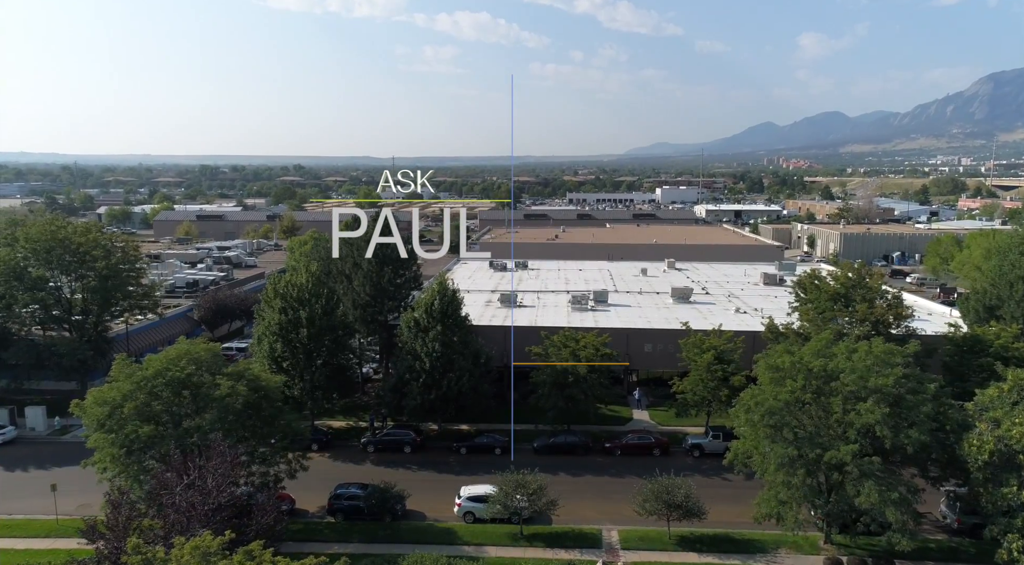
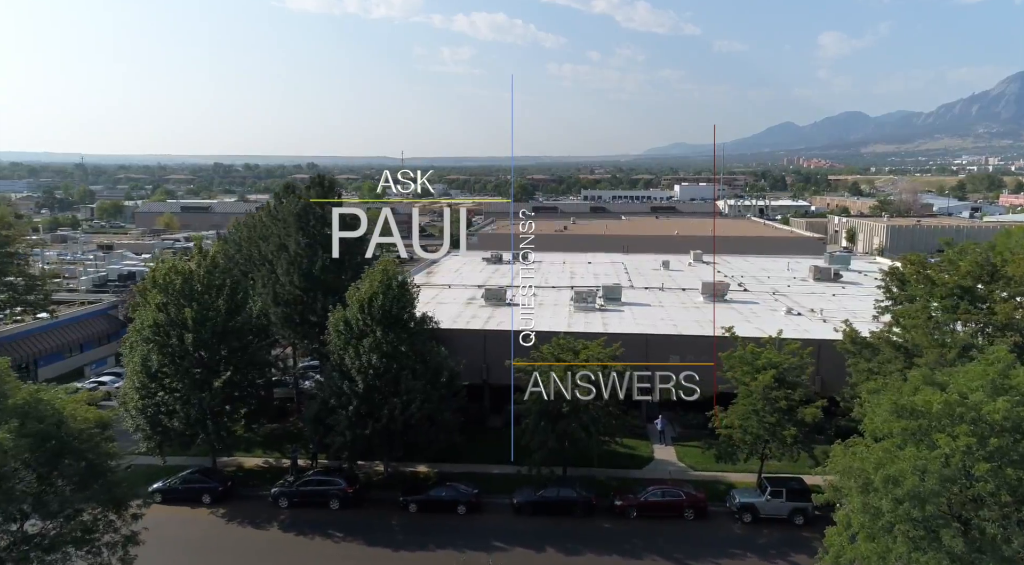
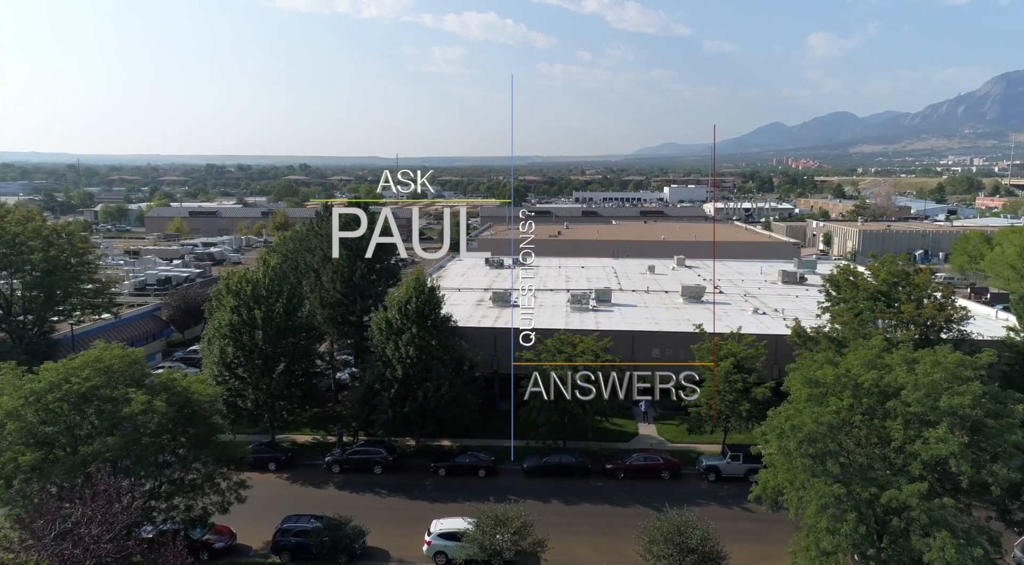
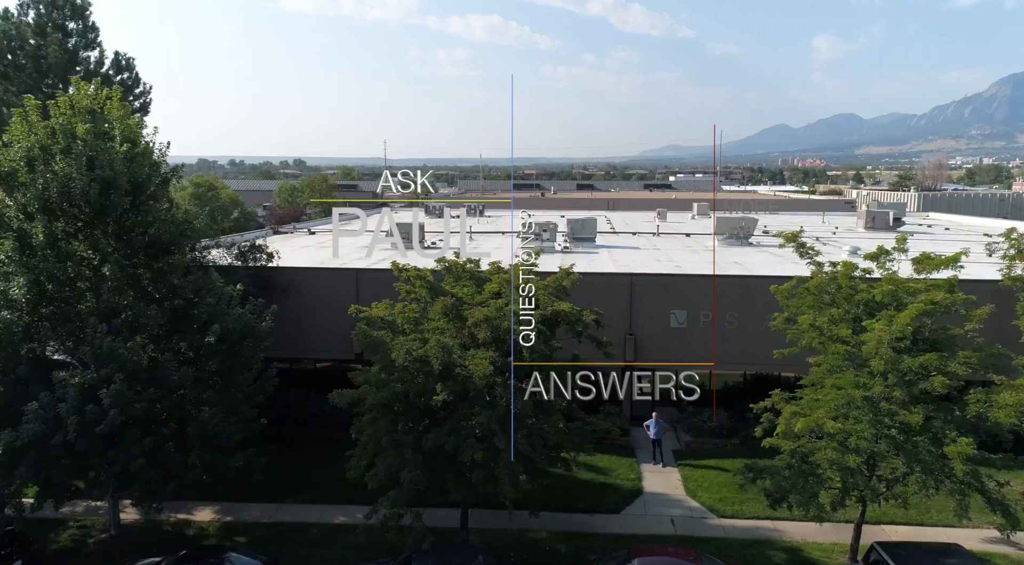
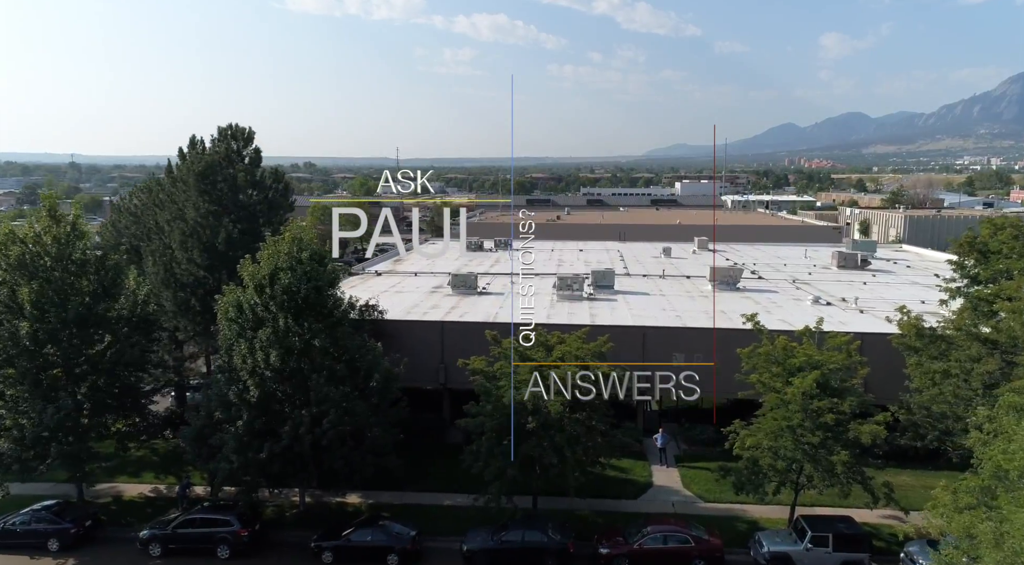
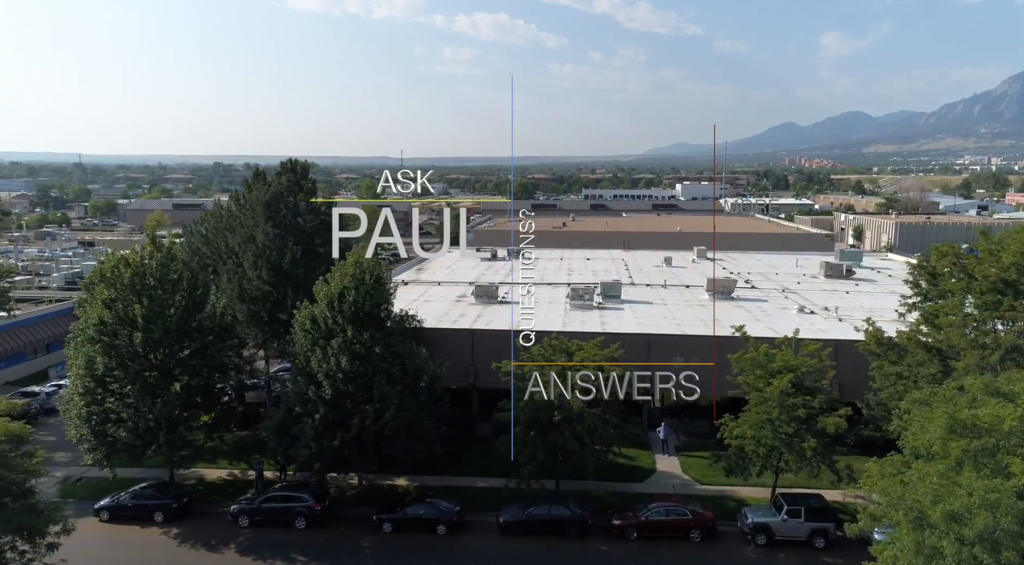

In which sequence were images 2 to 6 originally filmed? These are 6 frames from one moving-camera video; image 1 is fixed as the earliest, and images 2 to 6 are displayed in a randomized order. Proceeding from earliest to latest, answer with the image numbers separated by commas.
3, 2, 6, 5, 4
